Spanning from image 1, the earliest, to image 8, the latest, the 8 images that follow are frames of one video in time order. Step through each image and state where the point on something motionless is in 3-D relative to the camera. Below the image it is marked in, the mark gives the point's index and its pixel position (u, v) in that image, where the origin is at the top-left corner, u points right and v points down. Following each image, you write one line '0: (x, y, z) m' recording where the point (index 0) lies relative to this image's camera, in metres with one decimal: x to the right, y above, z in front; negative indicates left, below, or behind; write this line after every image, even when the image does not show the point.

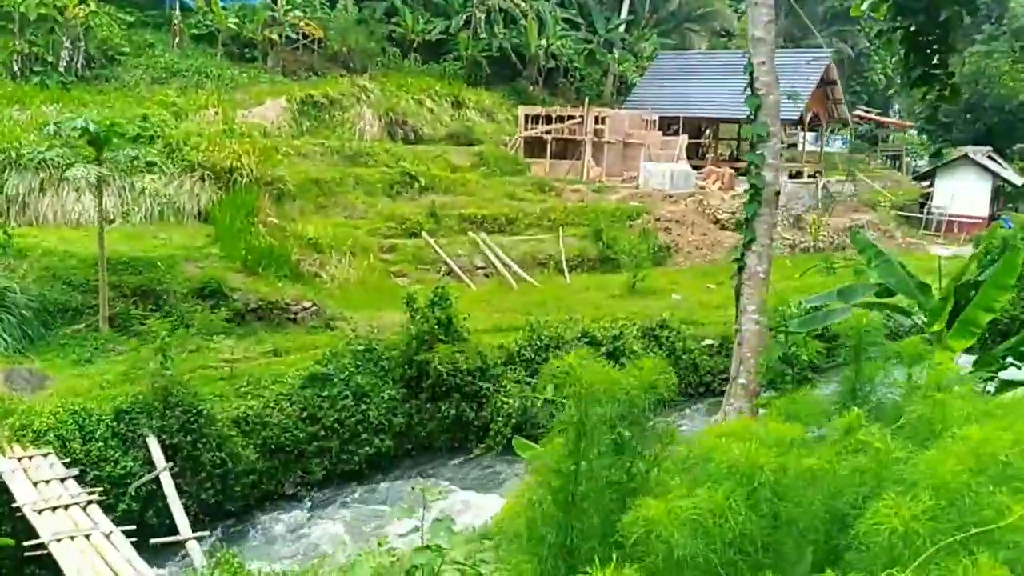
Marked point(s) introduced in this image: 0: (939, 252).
0: (+7.7, +0.7, +17.0) m
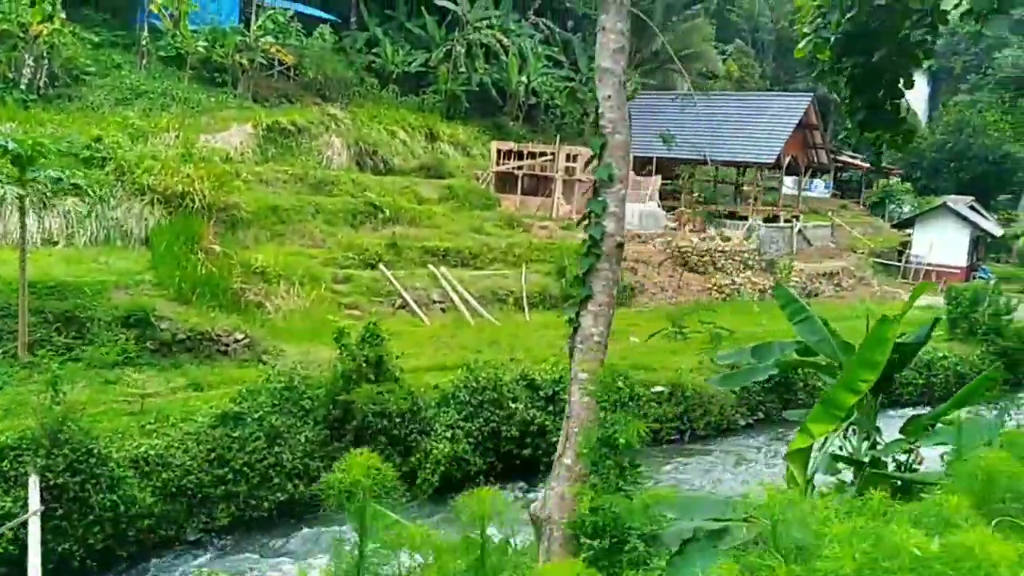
0: (+7.2, -0.2, +16.7) m
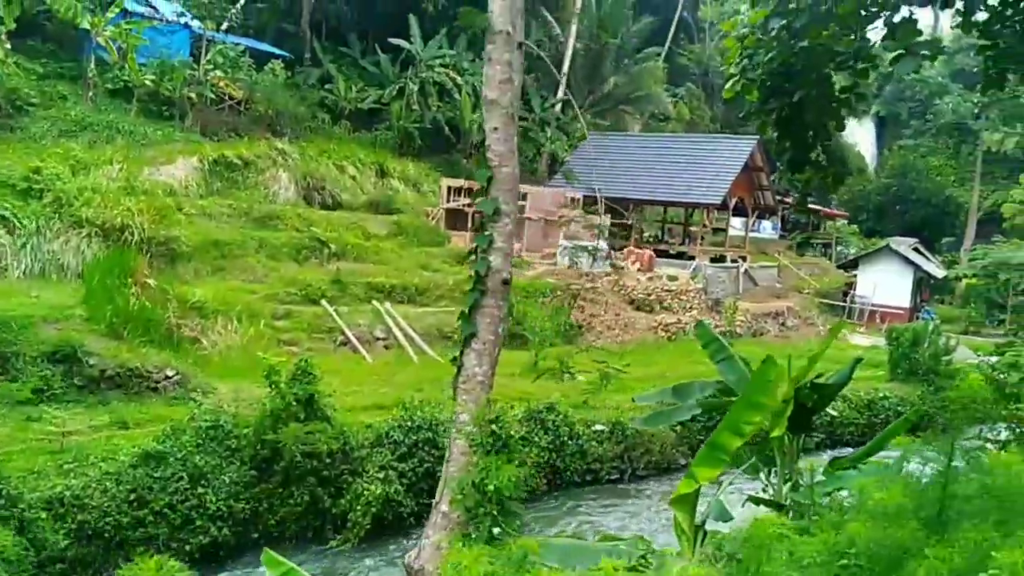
0: (+6.2, -0.9, +16.9) m
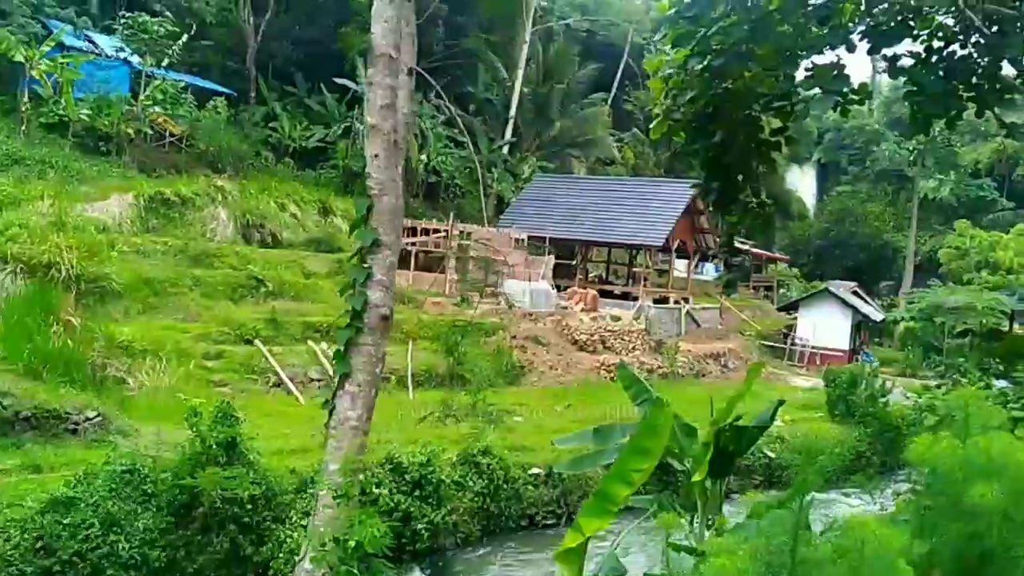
0: (+5.2, -1.7, +17.0) m
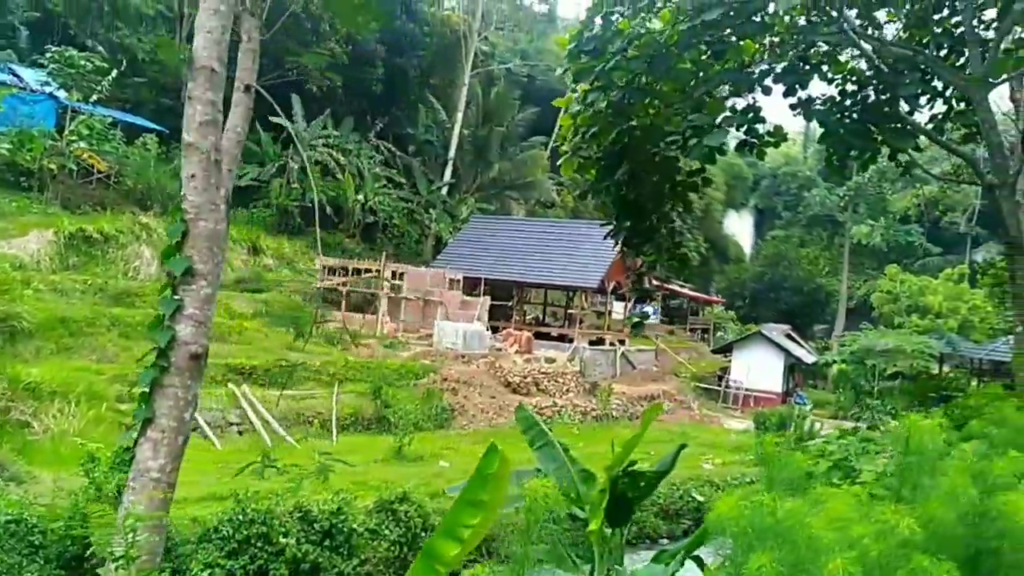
0: (+4.0, -2.5, +17.0) m
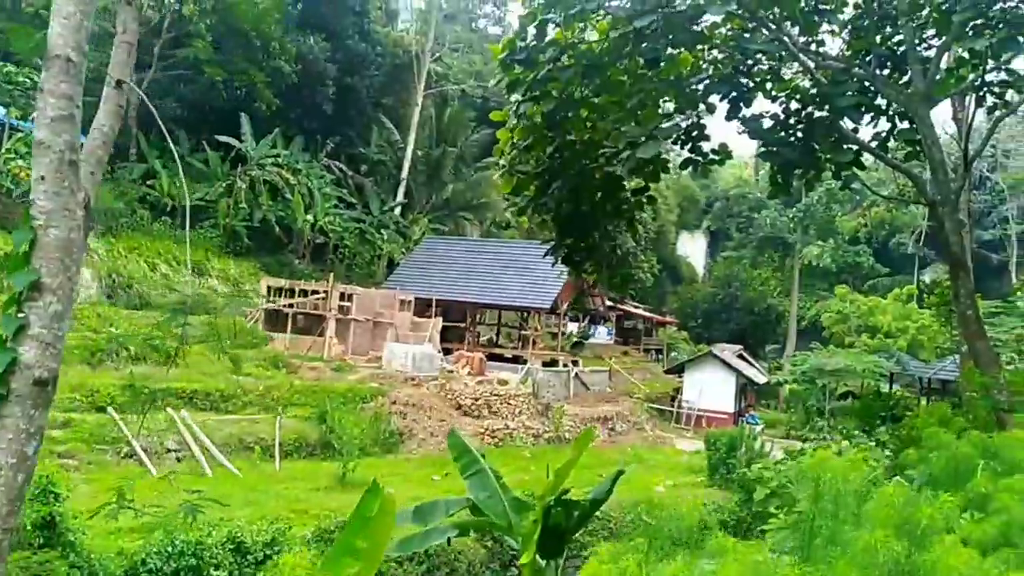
0: (+3.1, -2.8, +16.9) m
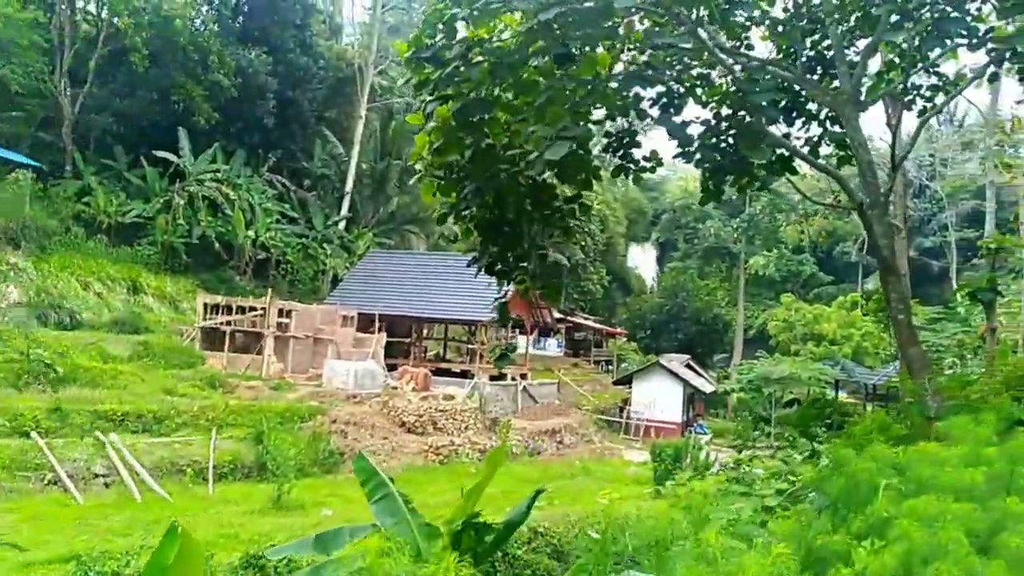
0: (+2.2, -3.0, +16.8) m
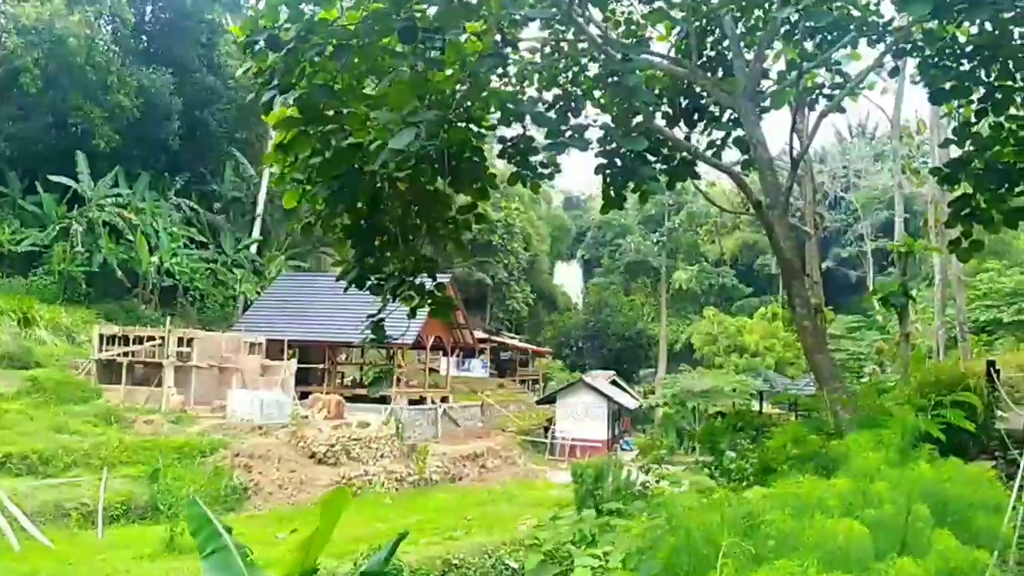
0: (+0.8, -3.3, +16.3) m
